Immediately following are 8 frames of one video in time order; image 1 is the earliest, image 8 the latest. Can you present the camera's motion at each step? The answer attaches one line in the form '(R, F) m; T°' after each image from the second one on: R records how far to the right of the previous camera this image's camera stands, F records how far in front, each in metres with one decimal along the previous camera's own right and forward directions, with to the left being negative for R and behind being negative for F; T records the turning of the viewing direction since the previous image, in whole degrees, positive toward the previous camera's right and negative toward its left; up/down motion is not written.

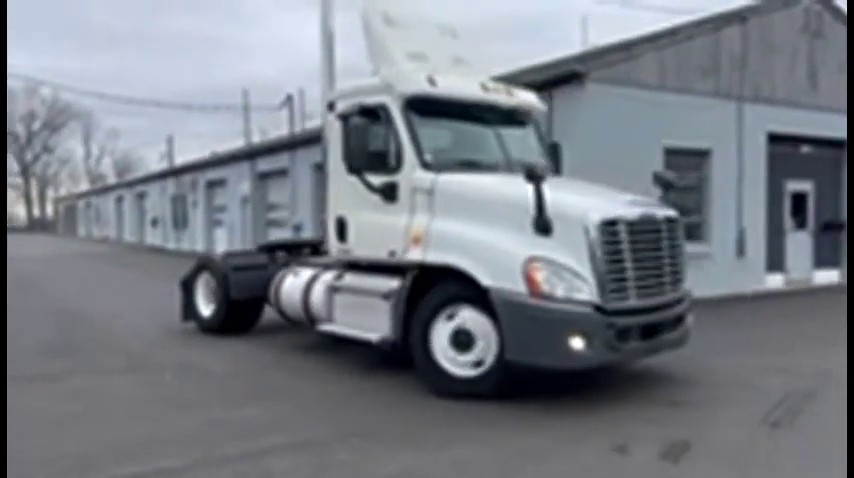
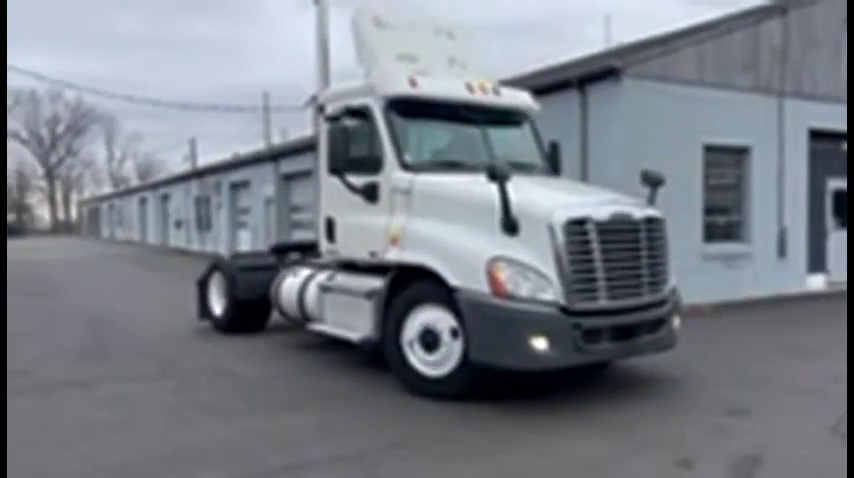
(-0.3, +0.3) m; -2°
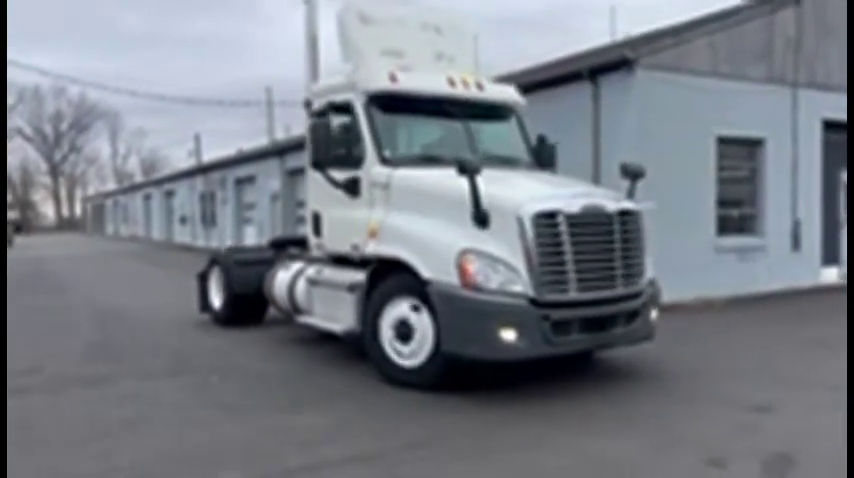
(-0.1, +0.1) m; 0°
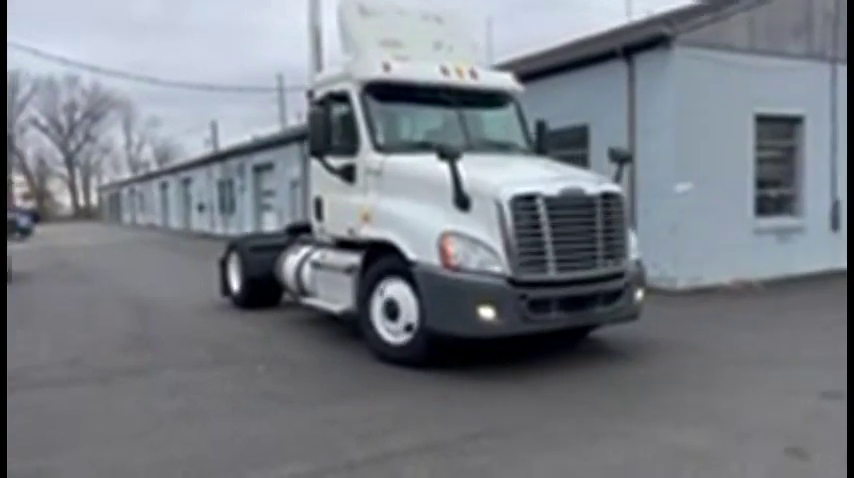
(-0.4, +0.2) m; -1°
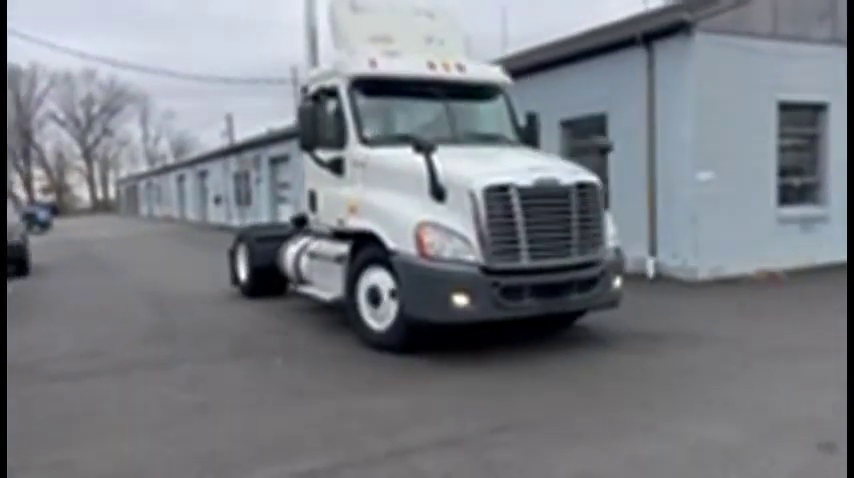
(0.0, +0.1) m; -1°
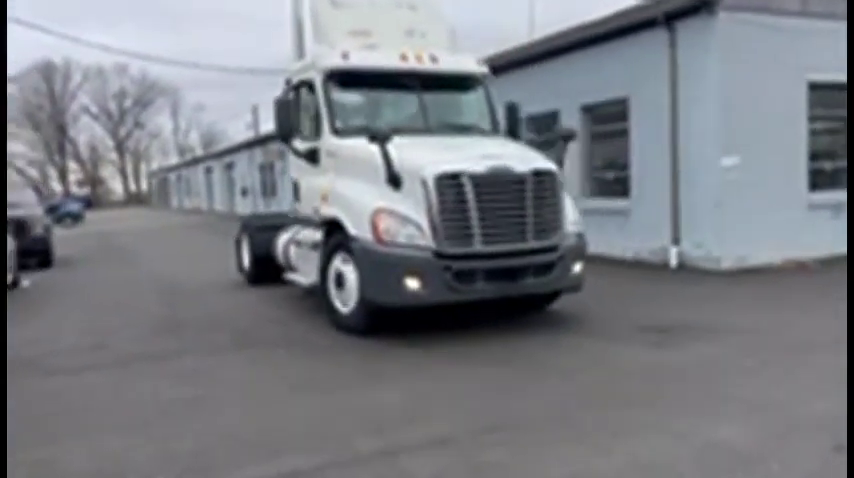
(+0.3, +0.3) m; -2°
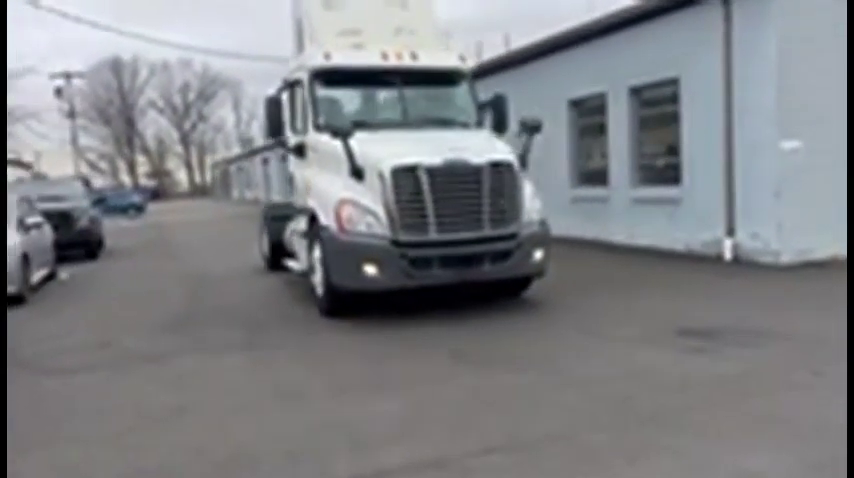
(+0.5, +0.6) m; -5°
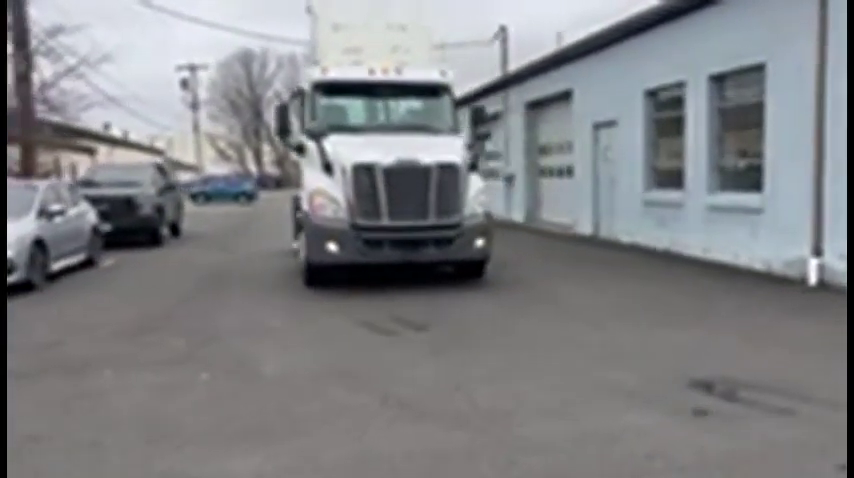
(+1.5, +1.4) m; -10°
